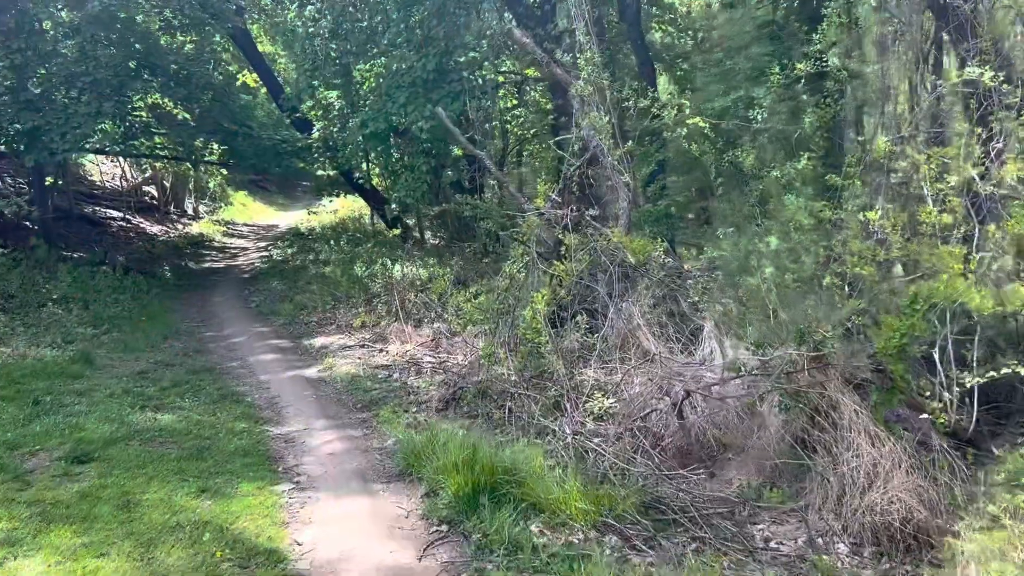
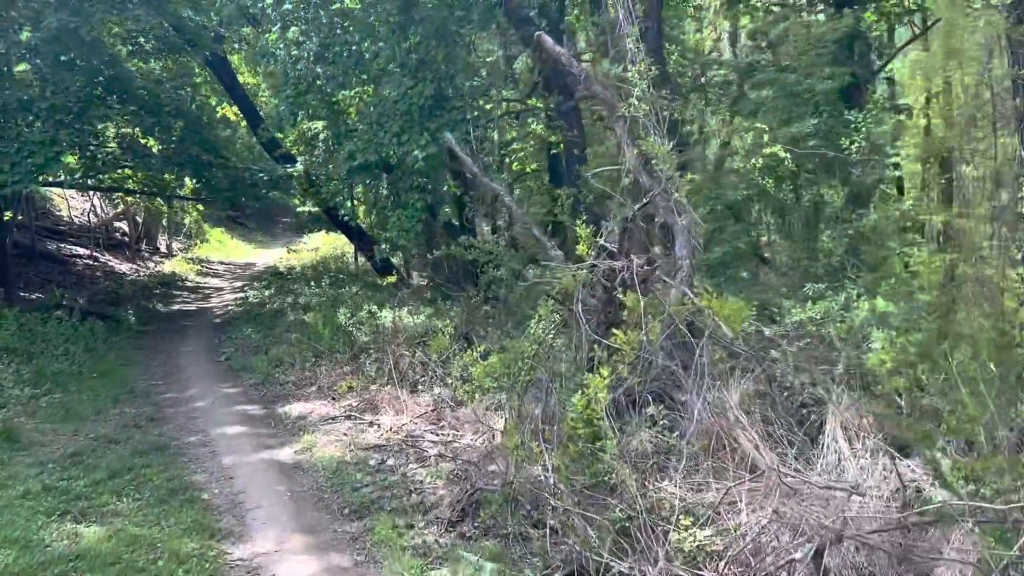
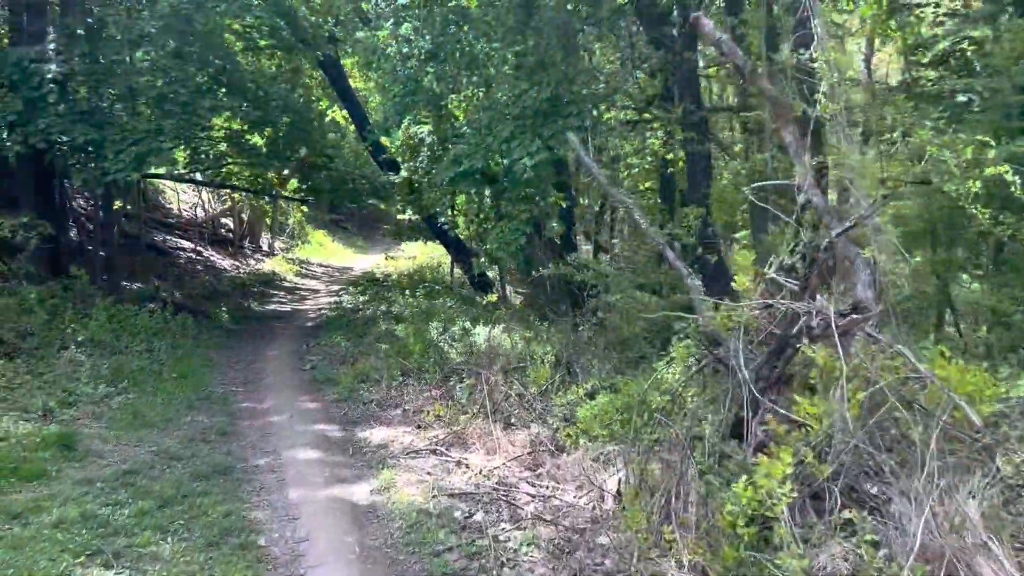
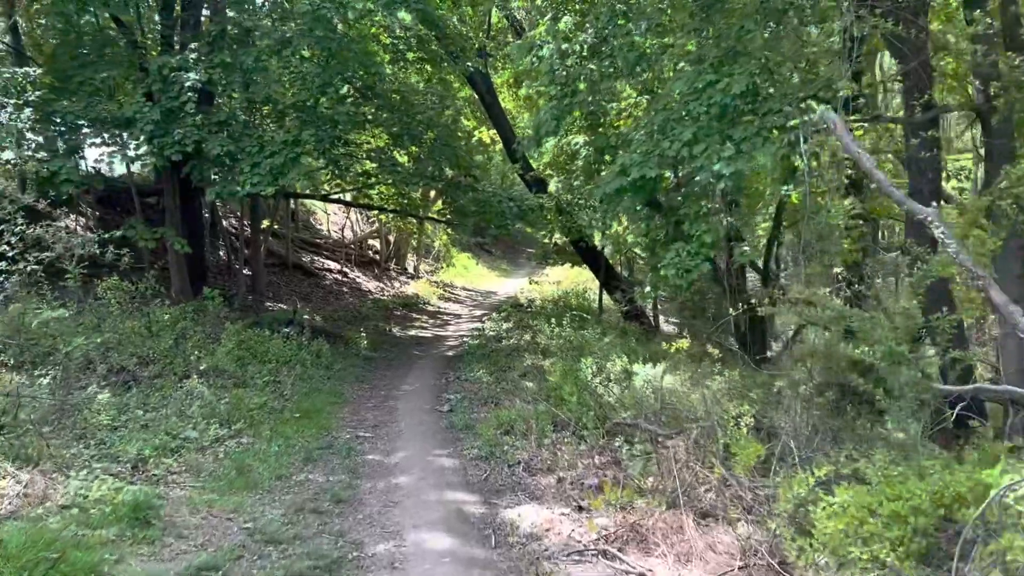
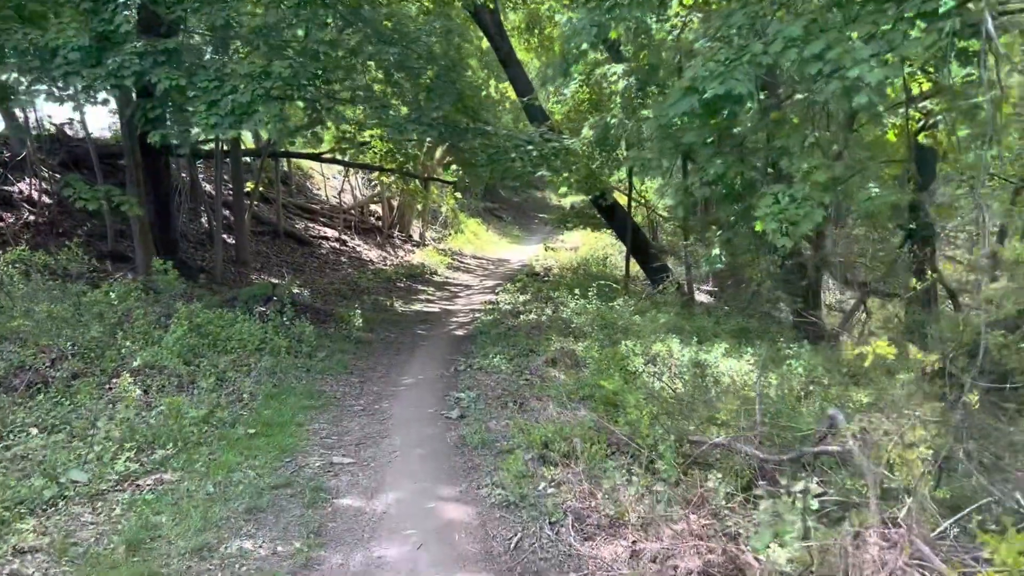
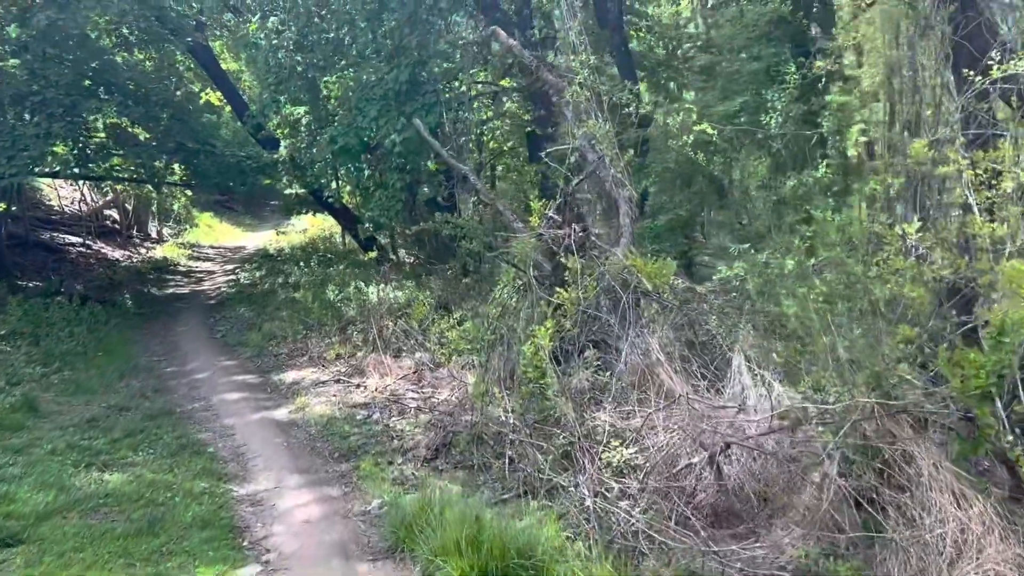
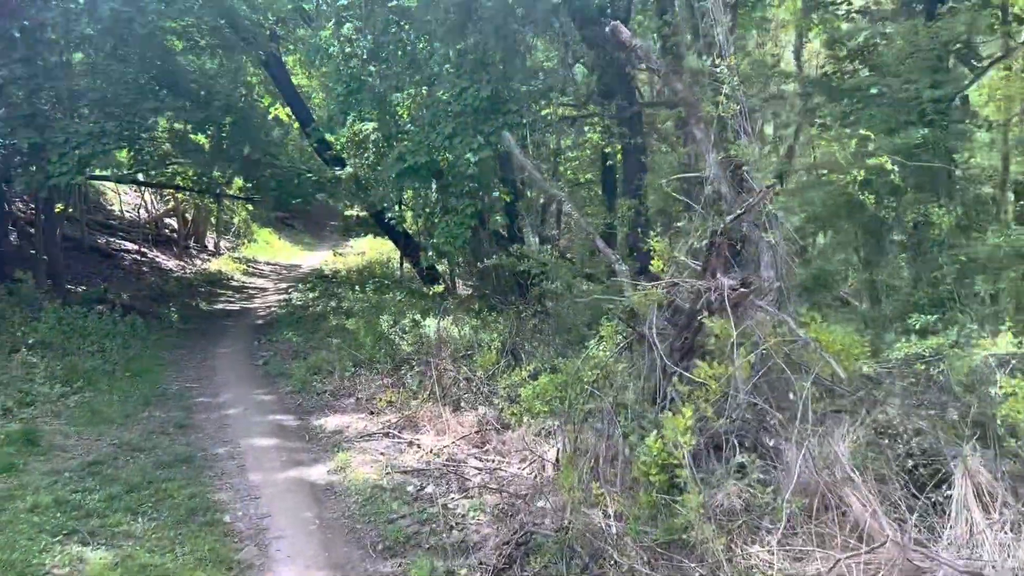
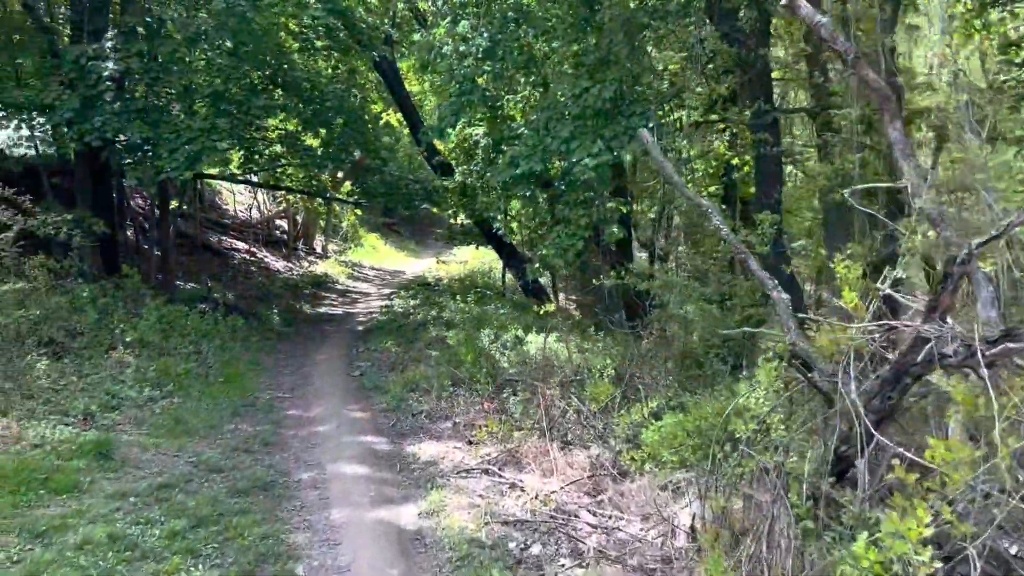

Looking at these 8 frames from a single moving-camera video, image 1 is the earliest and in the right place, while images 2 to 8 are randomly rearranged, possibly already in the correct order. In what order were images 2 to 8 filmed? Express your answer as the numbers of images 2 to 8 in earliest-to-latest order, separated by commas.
6, 2, 7, 3, 8, 4, 5
